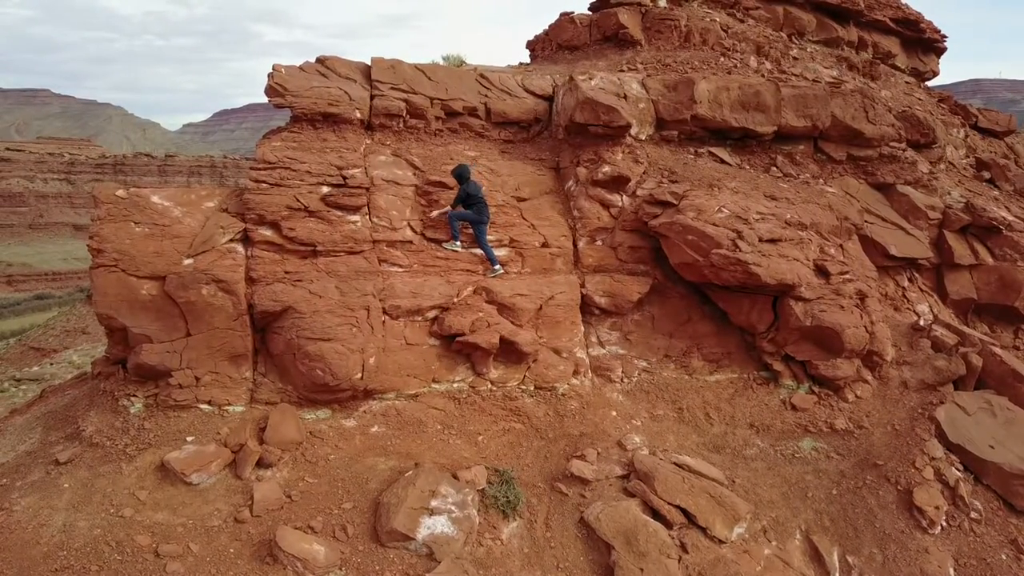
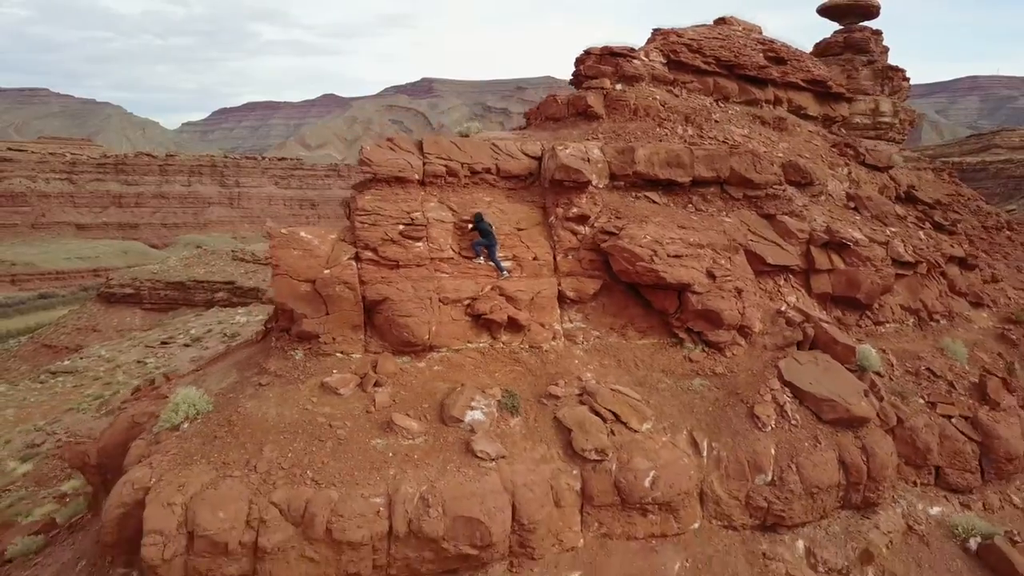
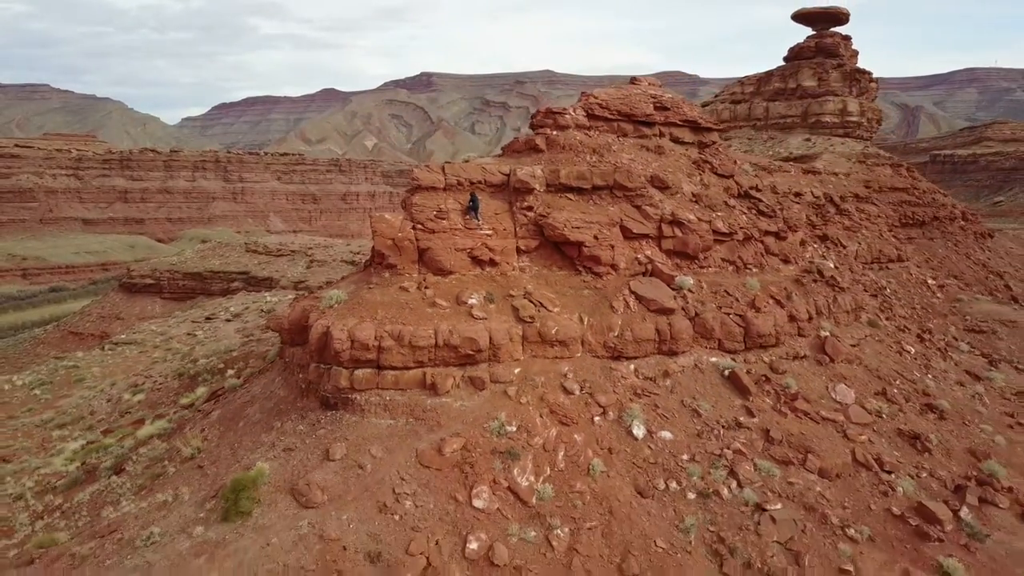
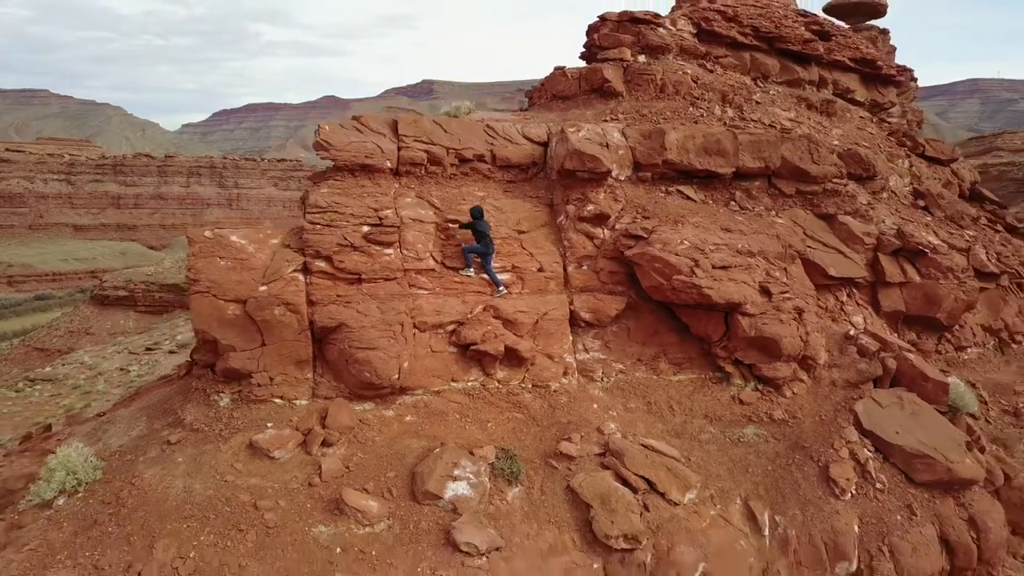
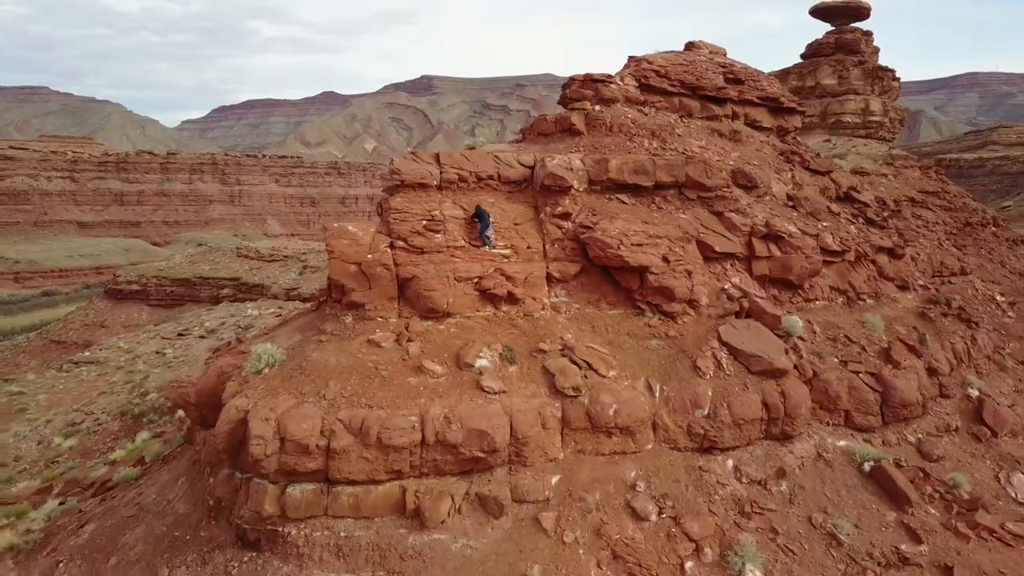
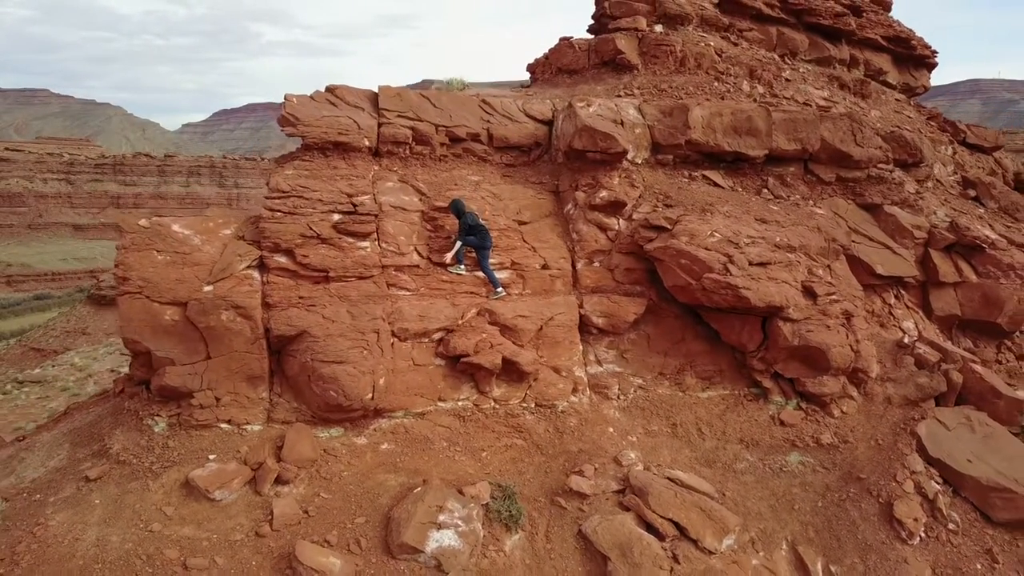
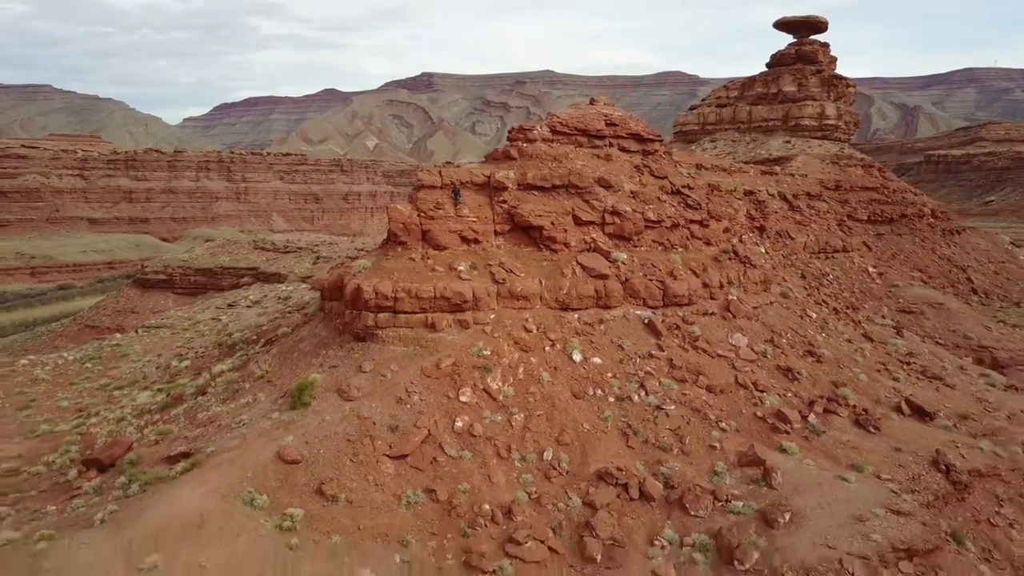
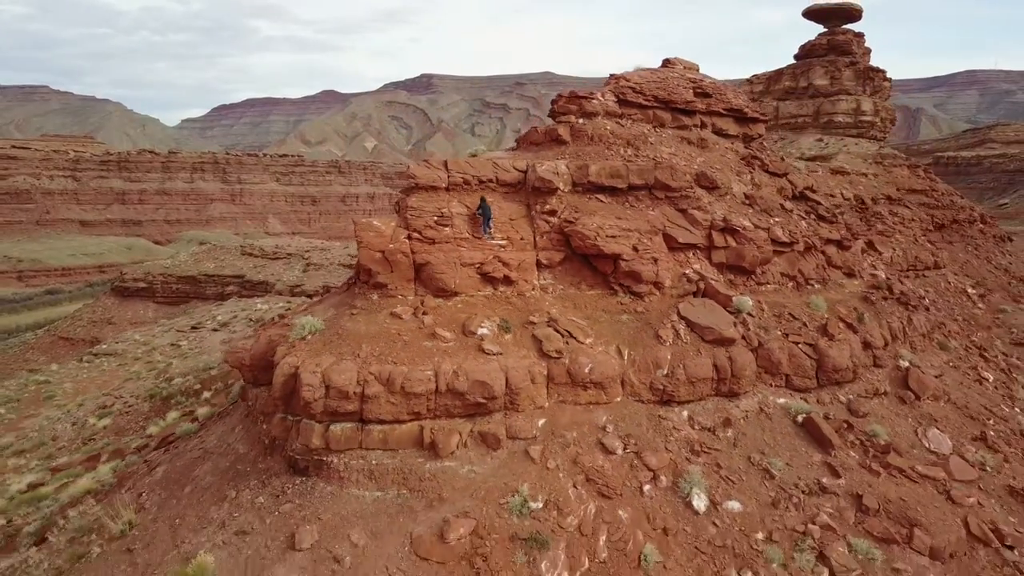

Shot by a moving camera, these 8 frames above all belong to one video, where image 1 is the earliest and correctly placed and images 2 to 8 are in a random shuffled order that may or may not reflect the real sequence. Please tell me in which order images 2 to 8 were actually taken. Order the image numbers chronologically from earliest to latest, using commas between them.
6, 4, 2, 5, 8, 3, 7
